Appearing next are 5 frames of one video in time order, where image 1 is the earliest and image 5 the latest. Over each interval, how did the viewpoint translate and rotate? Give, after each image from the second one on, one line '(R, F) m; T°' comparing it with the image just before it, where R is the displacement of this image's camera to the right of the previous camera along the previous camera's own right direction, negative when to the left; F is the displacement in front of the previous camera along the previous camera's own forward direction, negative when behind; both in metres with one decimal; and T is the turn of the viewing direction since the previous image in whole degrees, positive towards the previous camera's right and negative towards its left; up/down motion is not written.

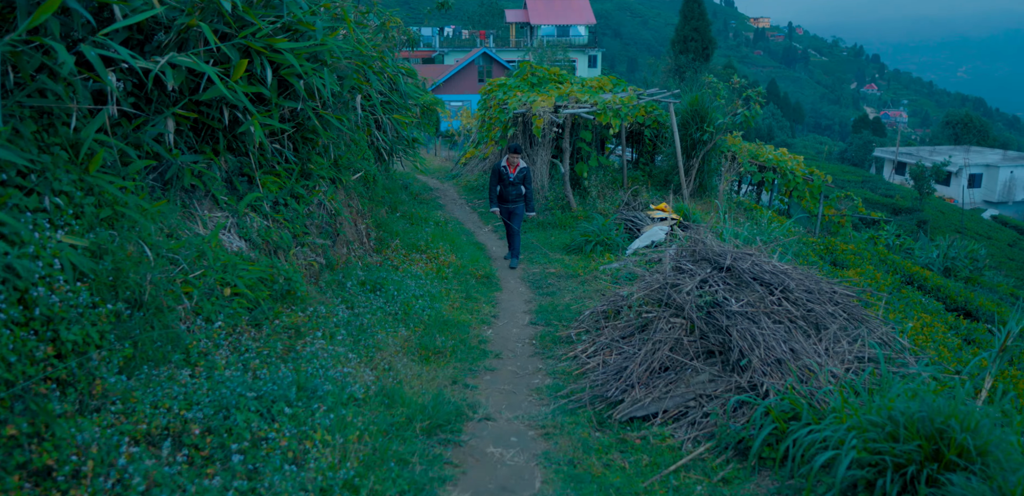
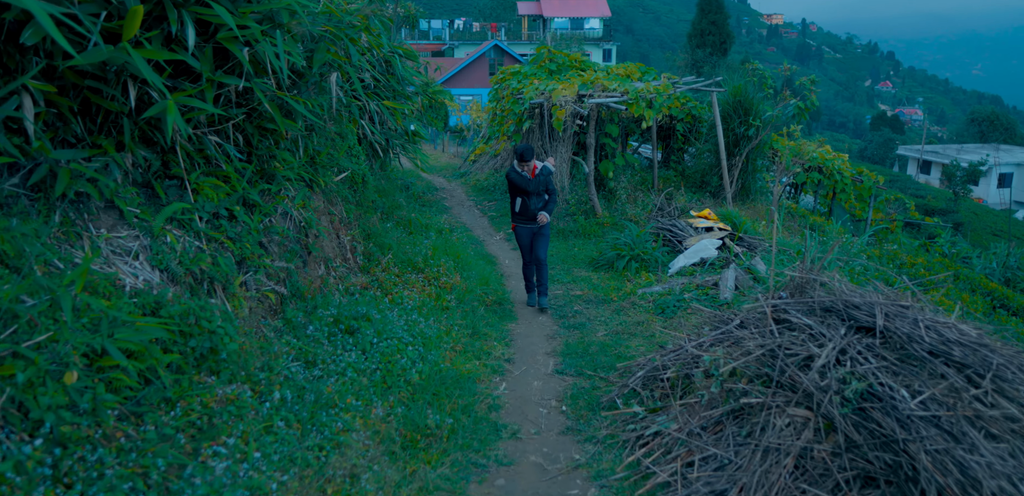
(-0.1, +1.6) m; -1°
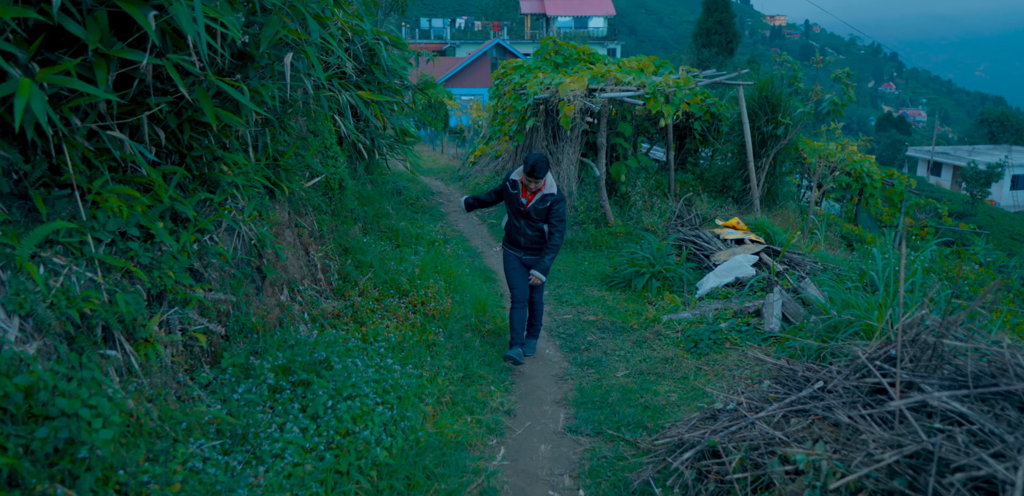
(0.0, +1.1) m; 0°
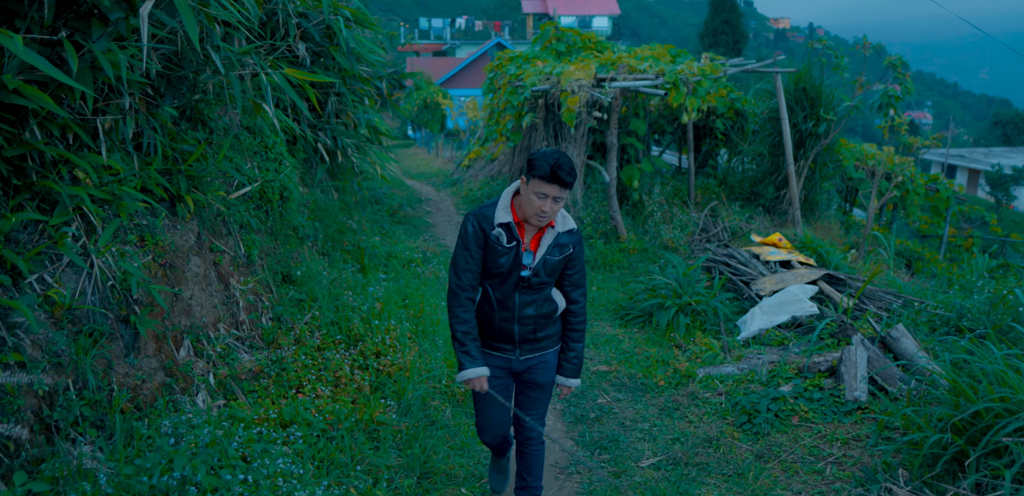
(+0.1, +1.5) m; 0°
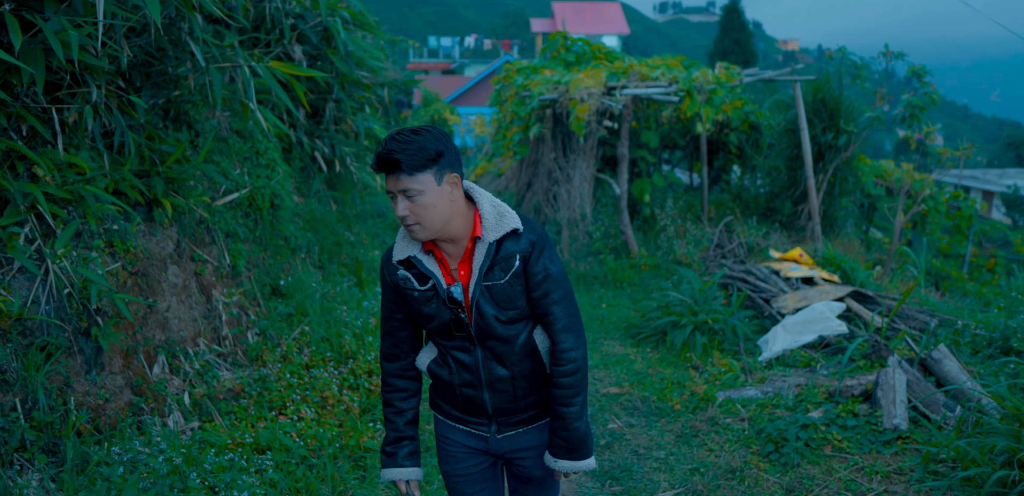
(0.0, +0.3) m; -1°
